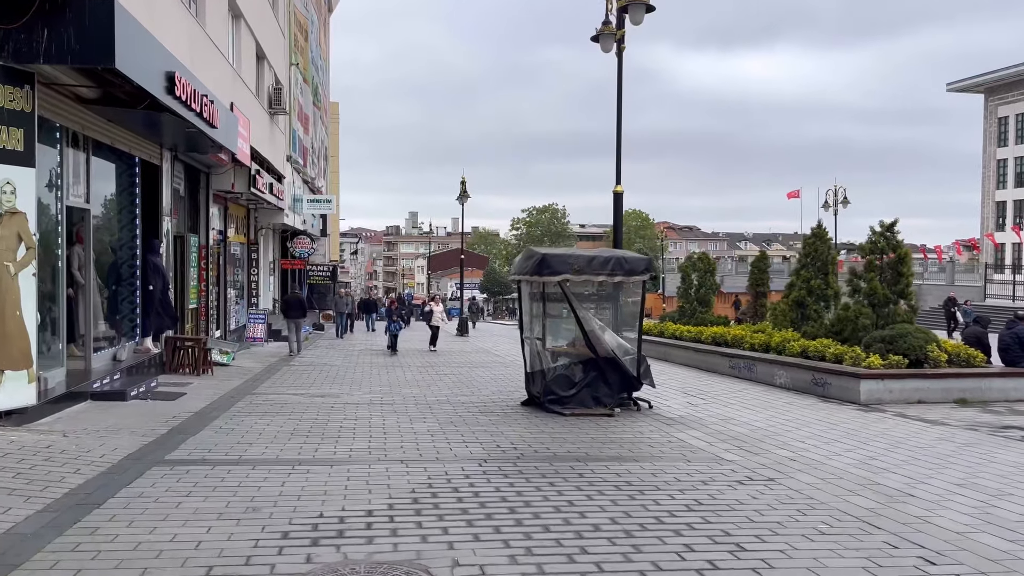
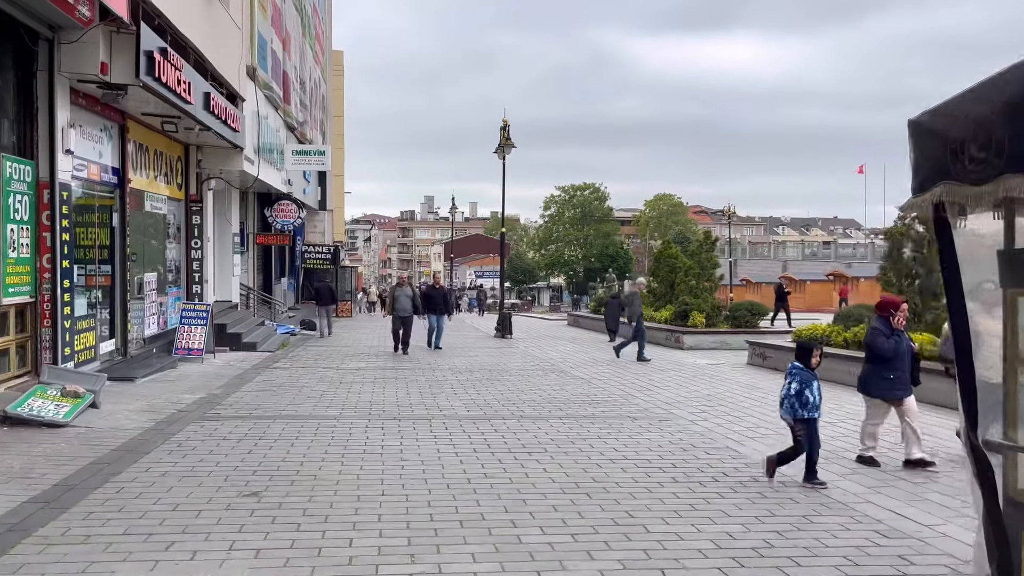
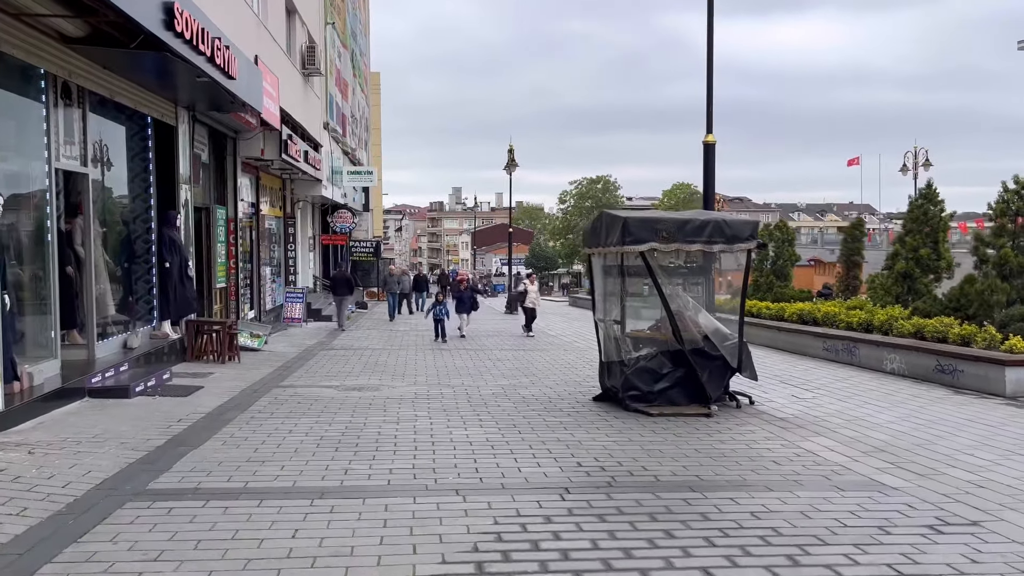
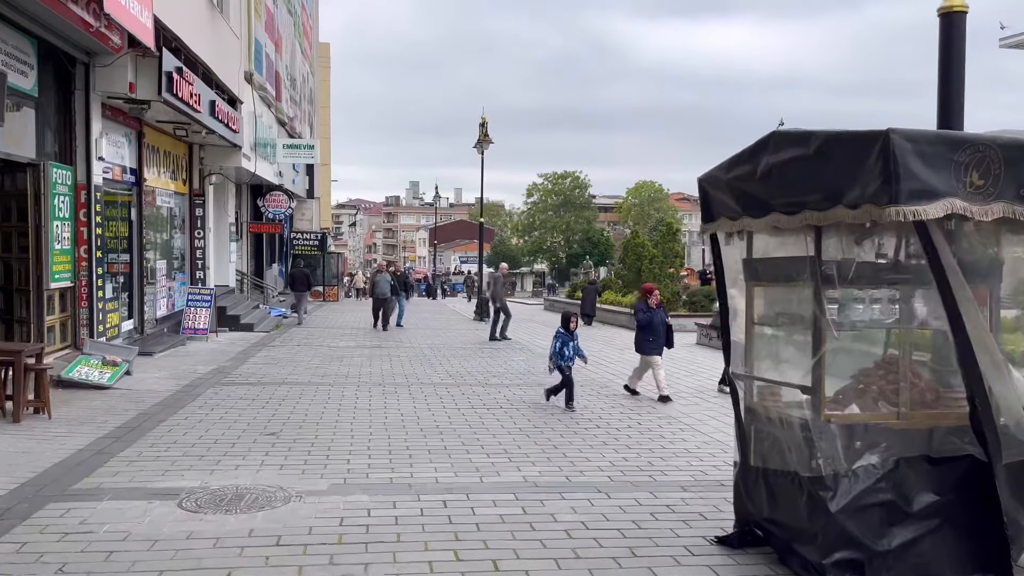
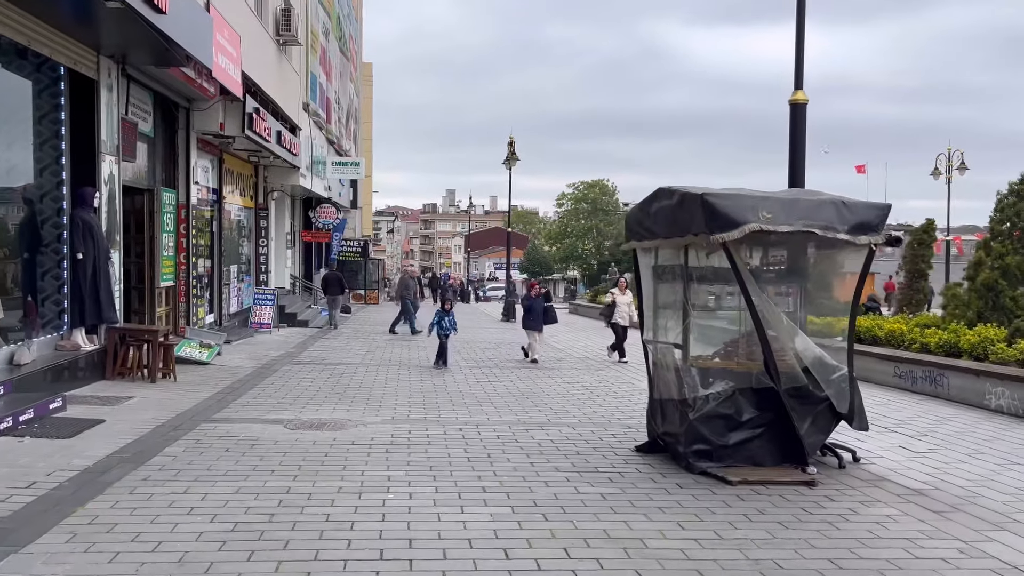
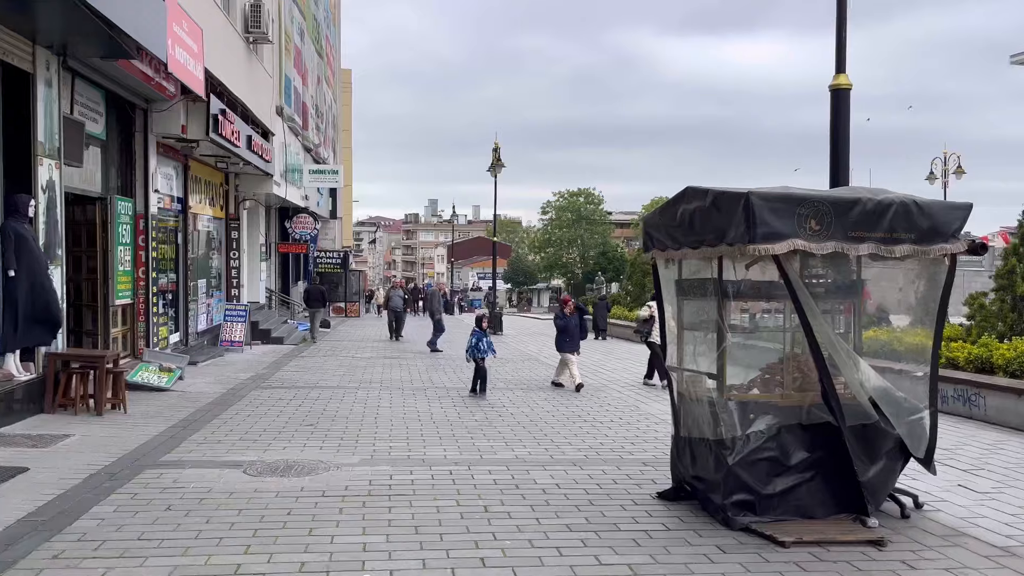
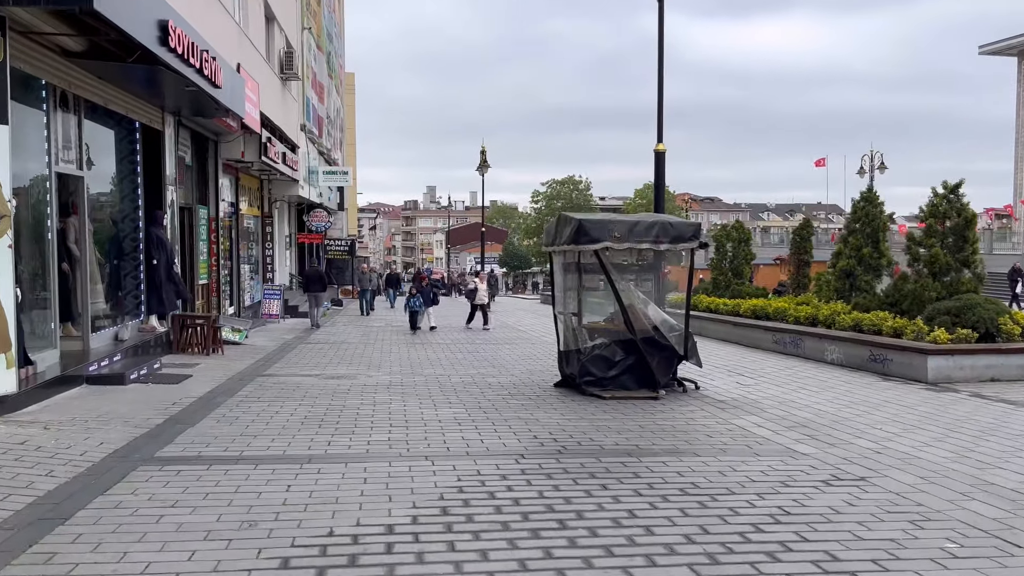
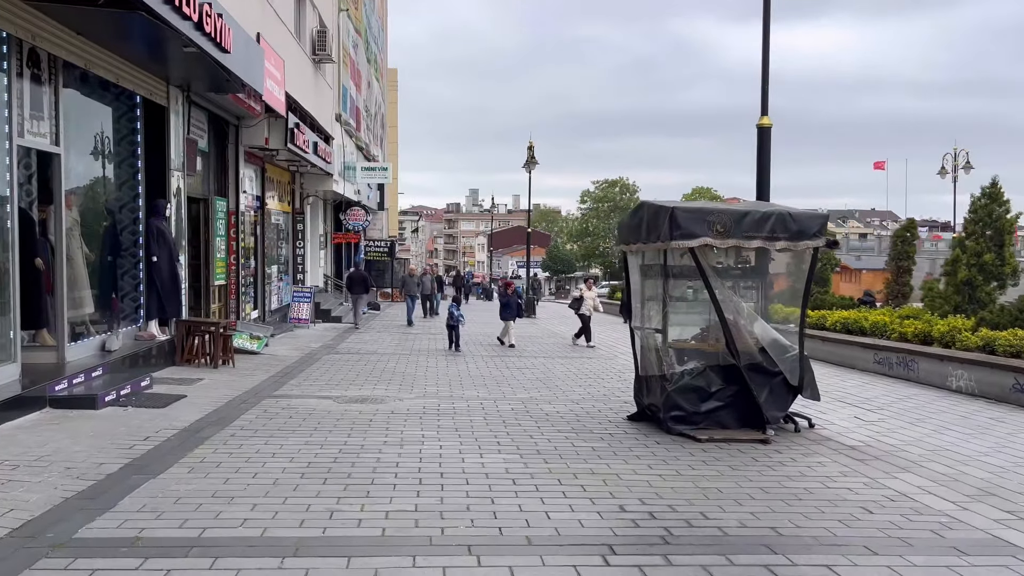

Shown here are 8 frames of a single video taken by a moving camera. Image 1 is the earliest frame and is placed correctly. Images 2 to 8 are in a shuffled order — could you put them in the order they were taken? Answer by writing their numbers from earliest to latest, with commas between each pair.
7, 3, 8, 5, 6, 4, 2
